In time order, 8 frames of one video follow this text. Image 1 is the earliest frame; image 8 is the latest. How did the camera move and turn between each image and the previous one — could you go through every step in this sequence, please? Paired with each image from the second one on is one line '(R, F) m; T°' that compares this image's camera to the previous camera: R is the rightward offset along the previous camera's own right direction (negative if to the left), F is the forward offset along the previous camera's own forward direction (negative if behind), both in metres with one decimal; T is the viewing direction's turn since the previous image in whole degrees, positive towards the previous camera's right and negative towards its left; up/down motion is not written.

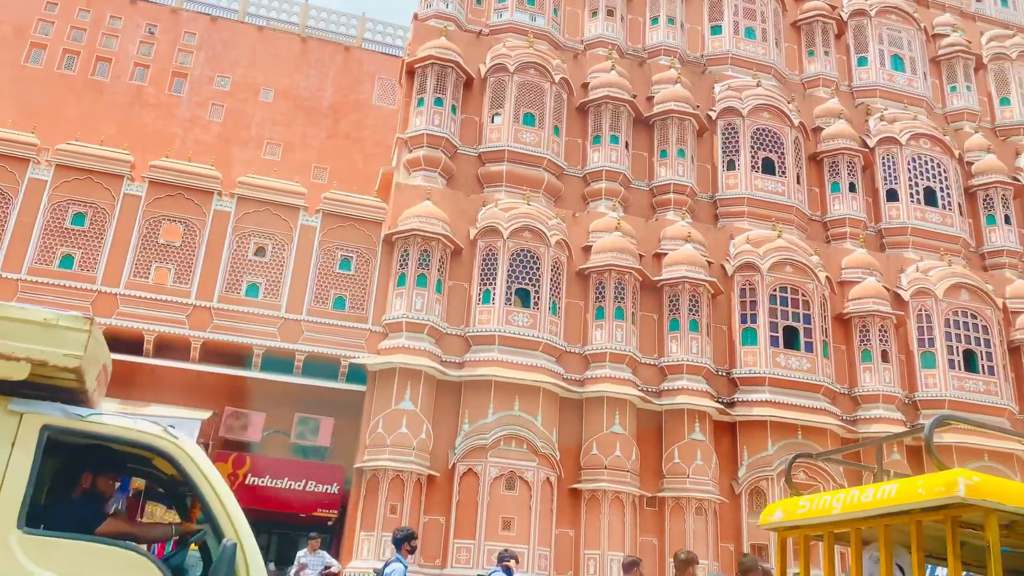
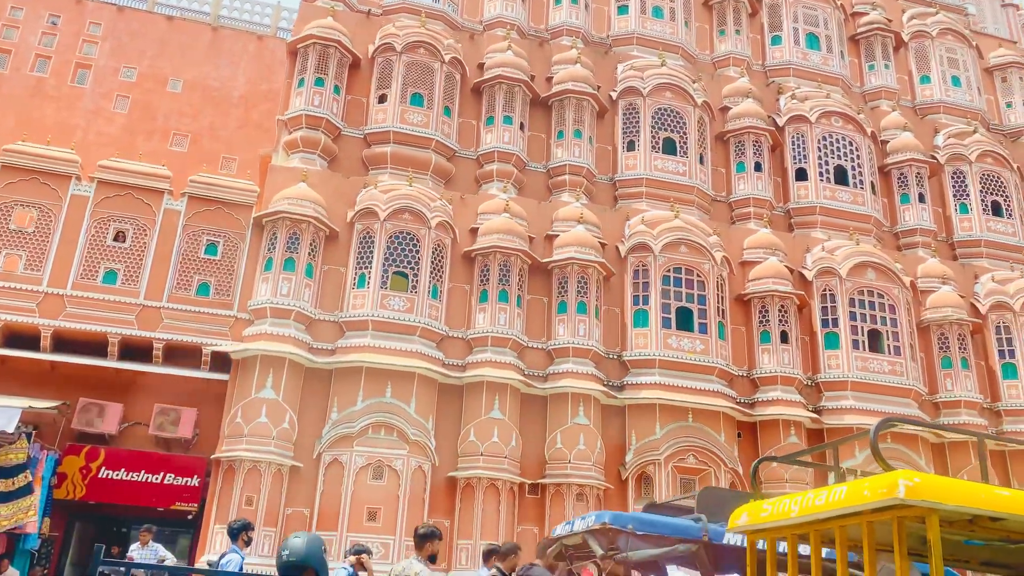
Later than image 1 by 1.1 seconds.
(+2.1, +0.5) m; 0°
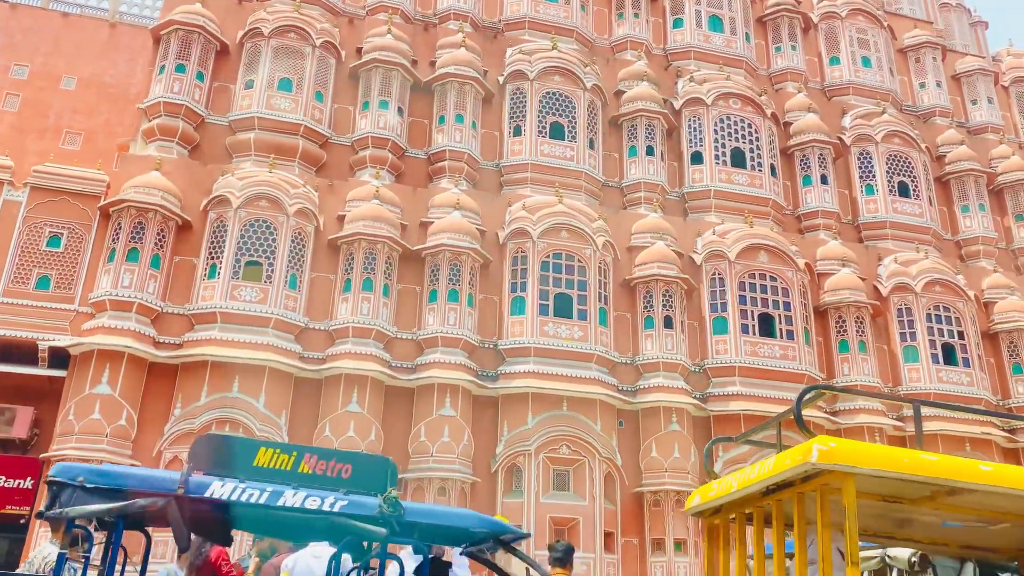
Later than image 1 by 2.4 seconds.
(+2.3, +0.6) m; 0°
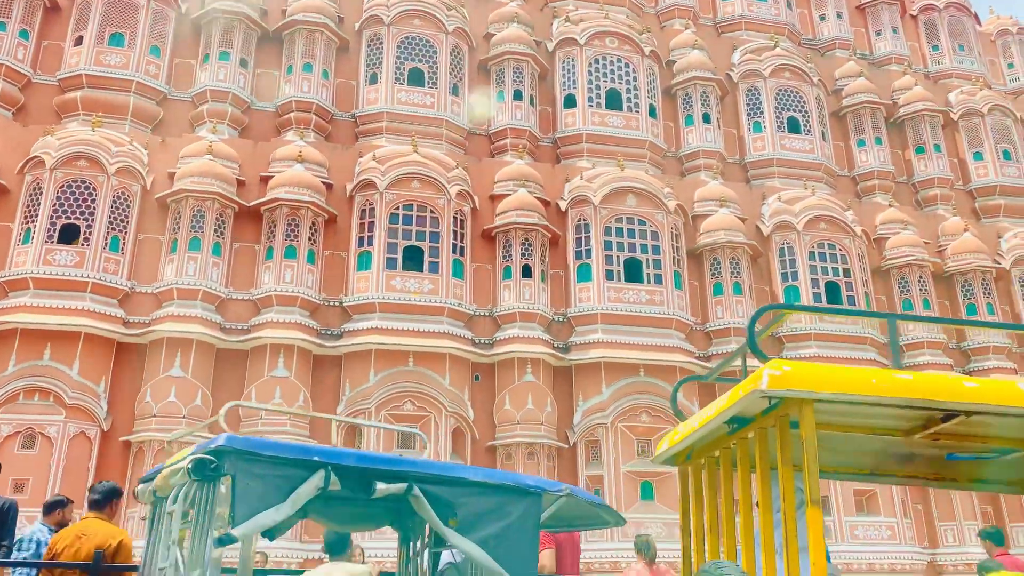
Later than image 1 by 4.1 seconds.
(+2.8, +0.7) m; 0°
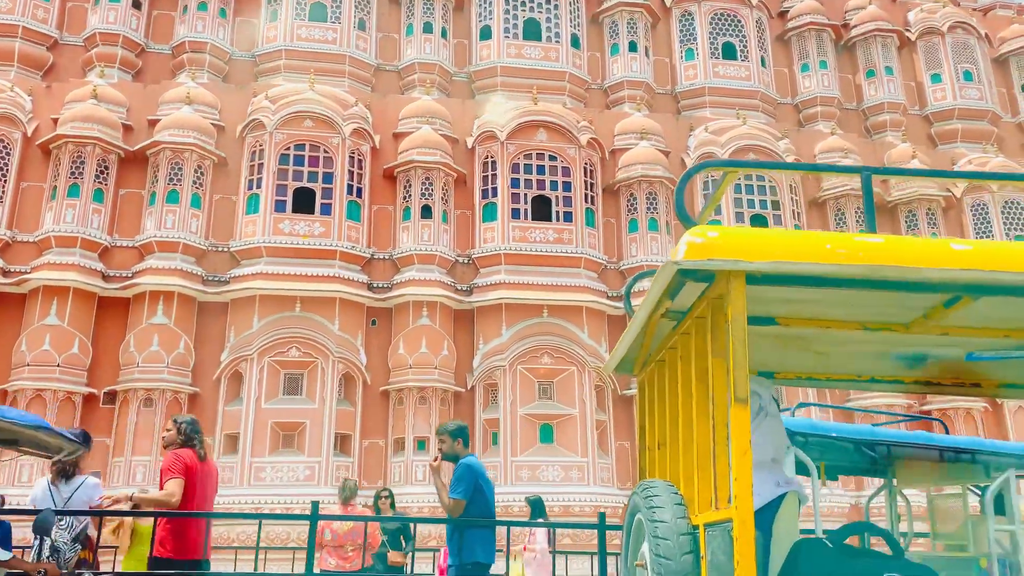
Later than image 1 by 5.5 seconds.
(+2.5, +0.6) m; -3°
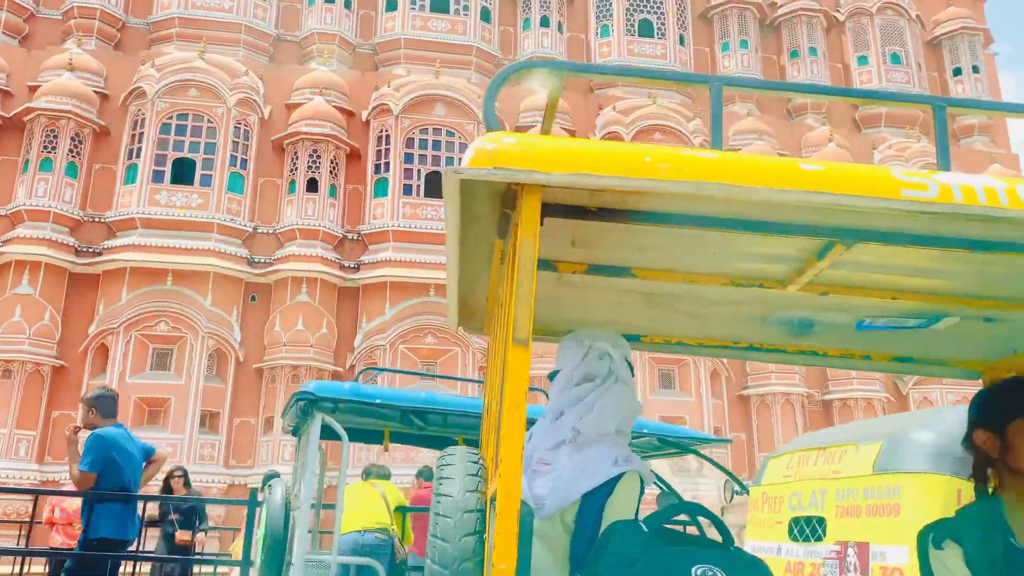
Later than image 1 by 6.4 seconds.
(+2.0, +0.4) m; 0°
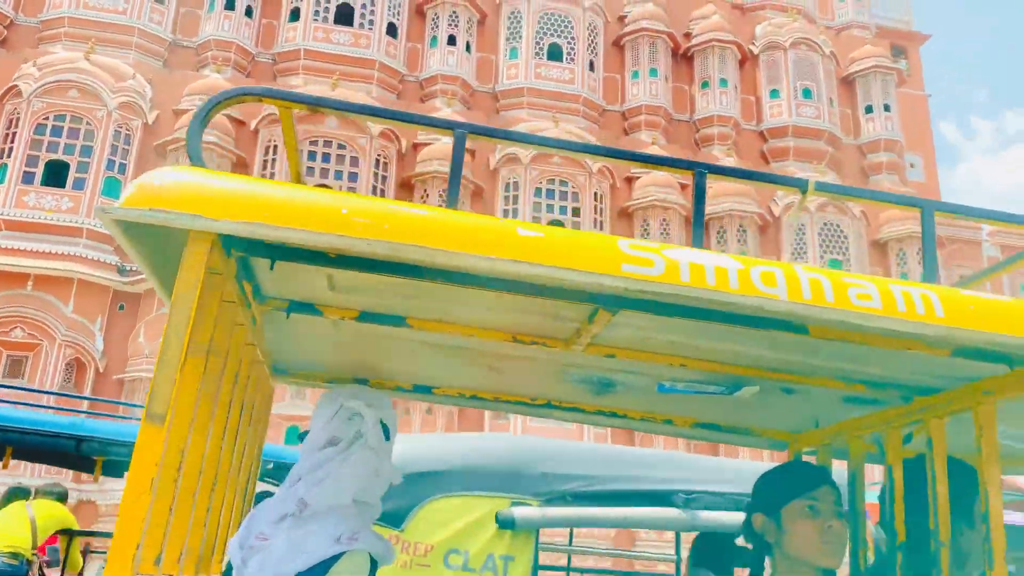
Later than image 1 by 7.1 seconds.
(+1.6, +0.3) m; +2°
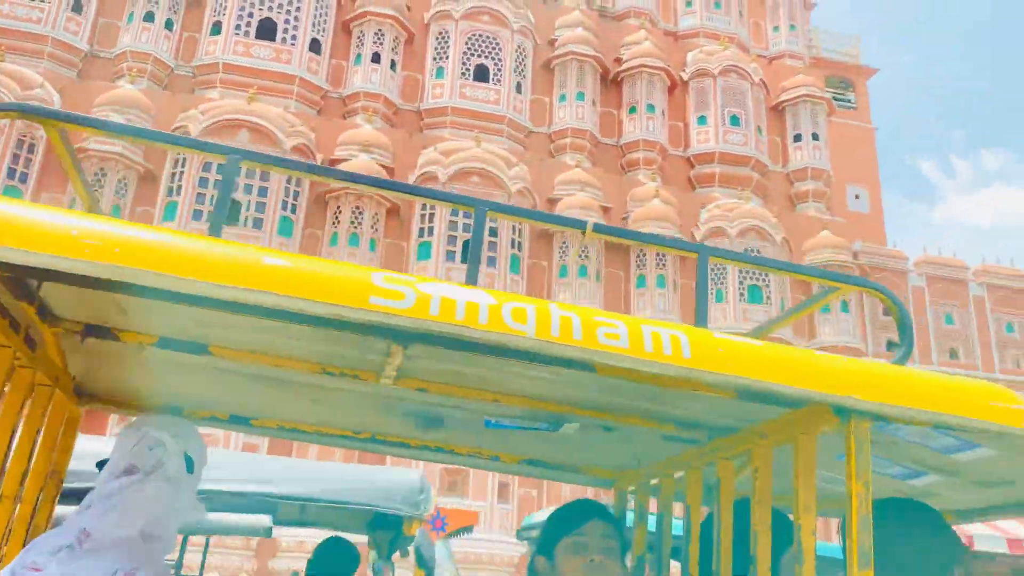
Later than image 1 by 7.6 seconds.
(+1.2, +0.1) m; +1°
